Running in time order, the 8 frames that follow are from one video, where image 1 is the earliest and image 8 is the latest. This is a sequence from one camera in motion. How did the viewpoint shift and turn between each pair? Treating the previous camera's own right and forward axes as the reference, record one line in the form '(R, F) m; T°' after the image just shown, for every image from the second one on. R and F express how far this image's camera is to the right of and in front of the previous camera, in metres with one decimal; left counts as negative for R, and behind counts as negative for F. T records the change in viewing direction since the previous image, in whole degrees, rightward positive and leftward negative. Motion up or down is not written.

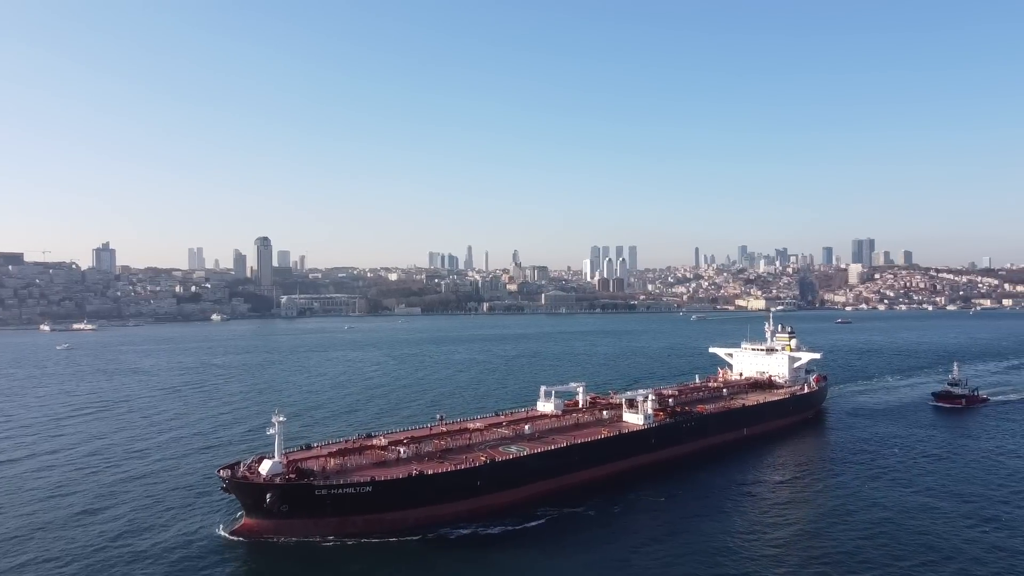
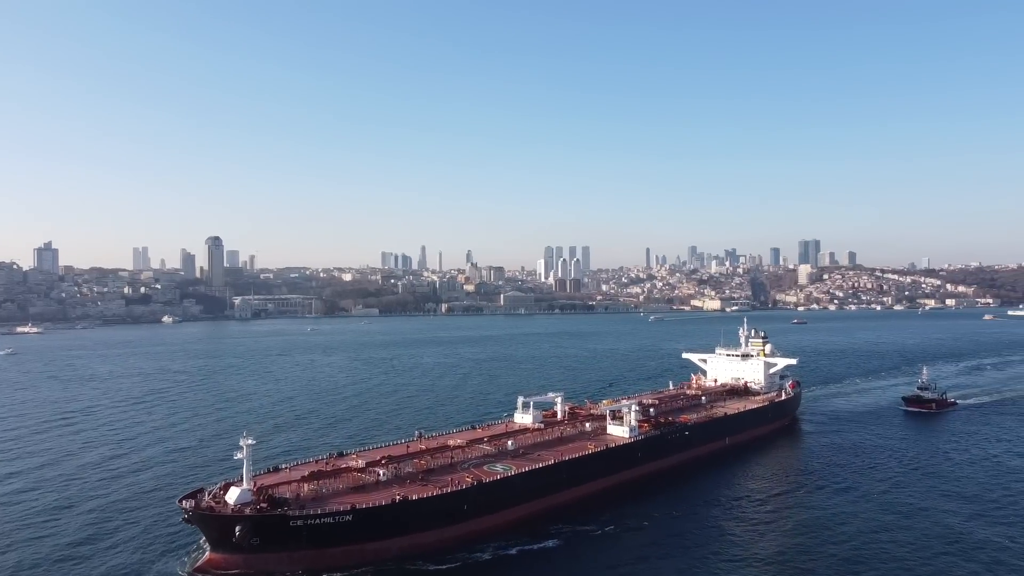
(-0.4, +0.6) m; +3°
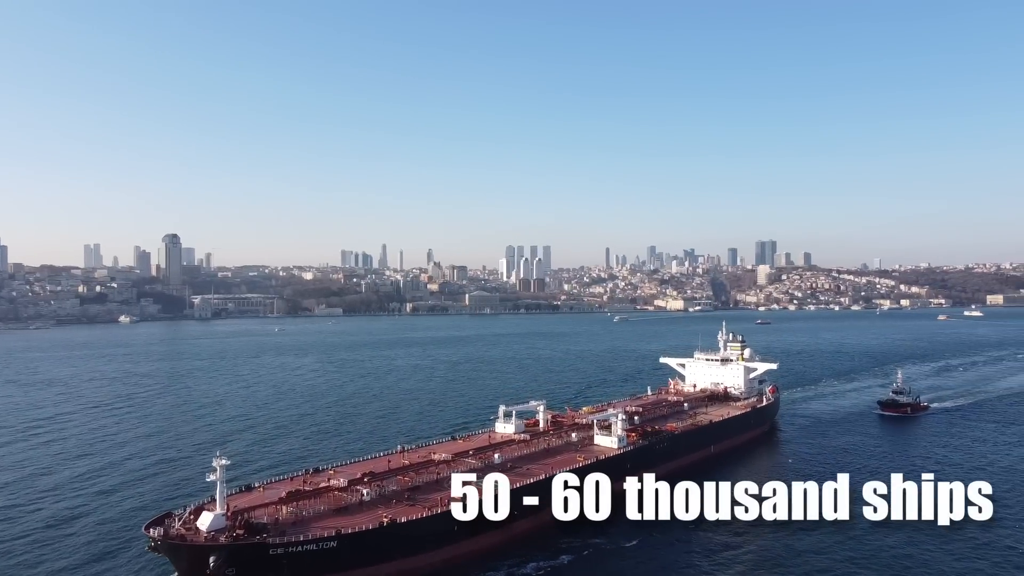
(-0.3, +0.5) m; +3°
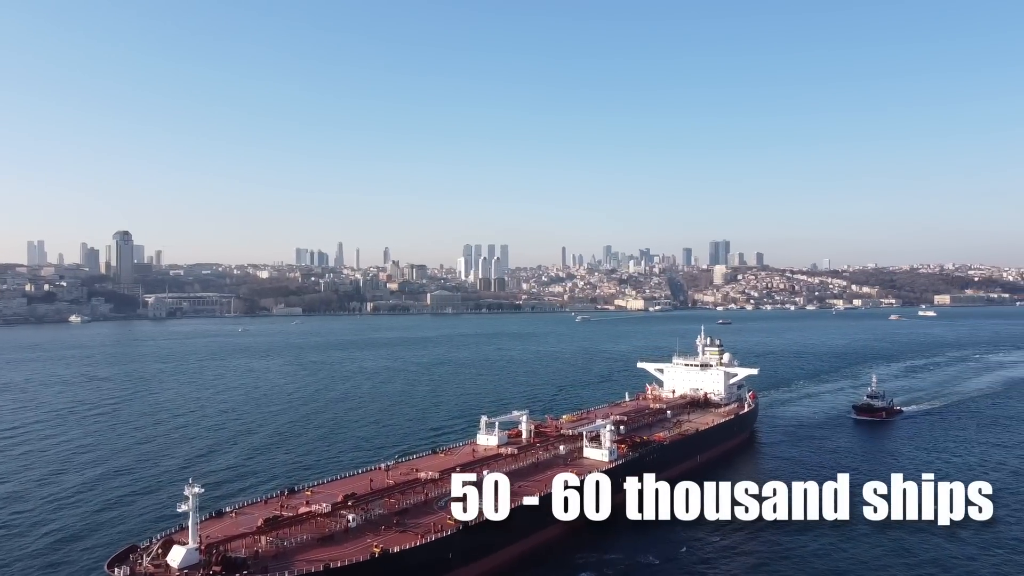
(-0.4, +0.6) m; +3°
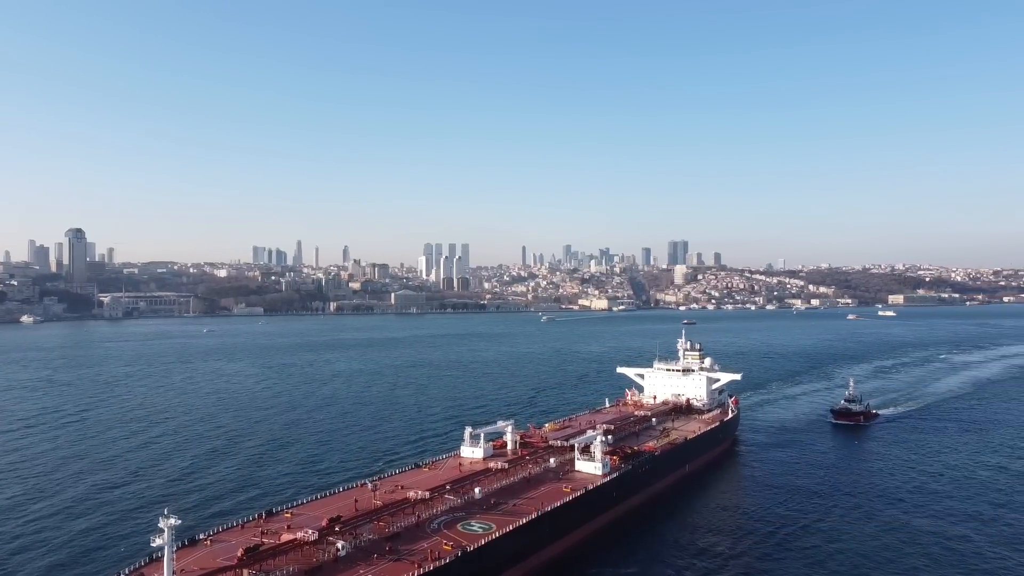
(-0.4, +0.5) m; +3°
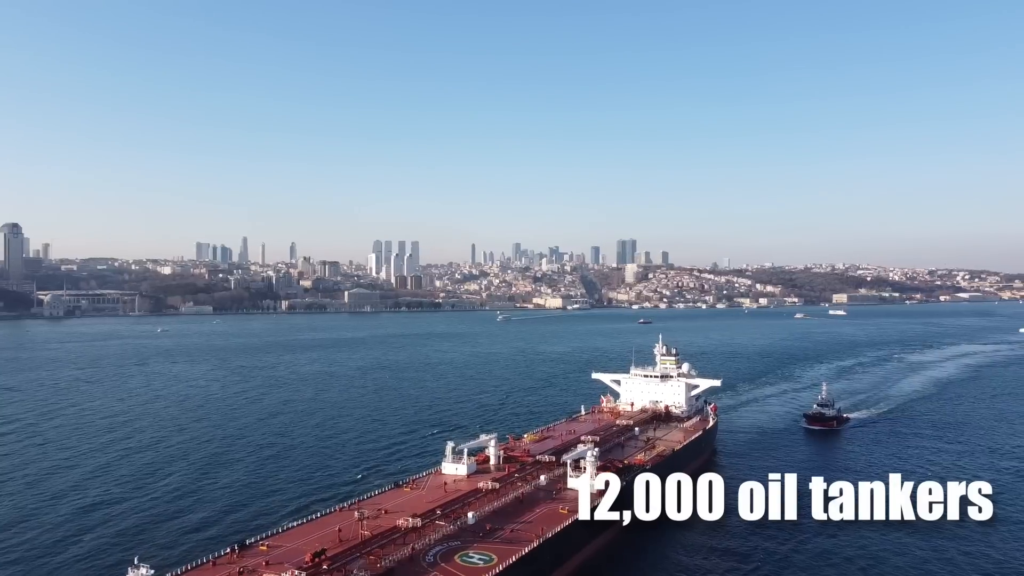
(-0.6, +0.7) m; +4°
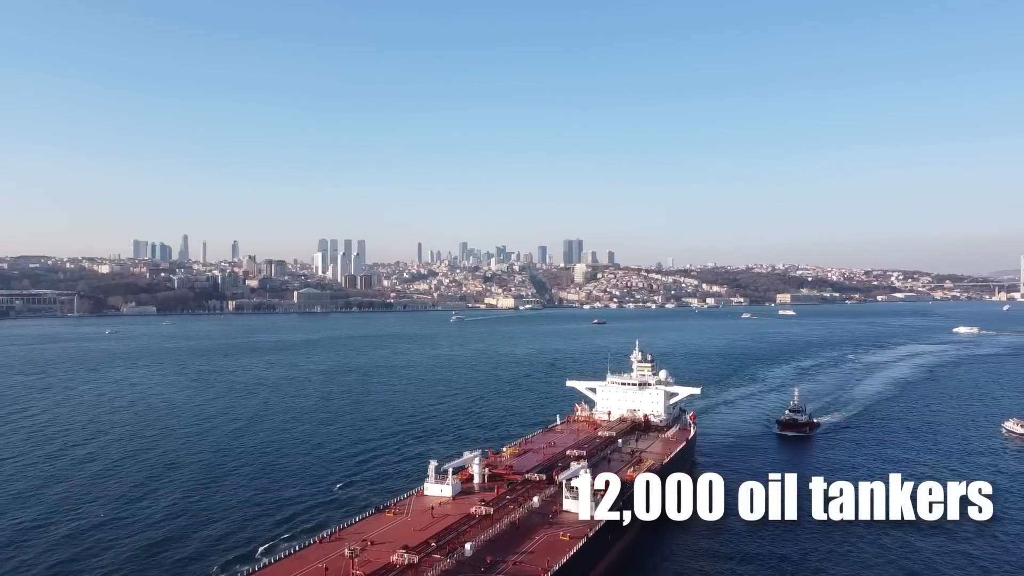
(-0.7, +0.7) m; +4°
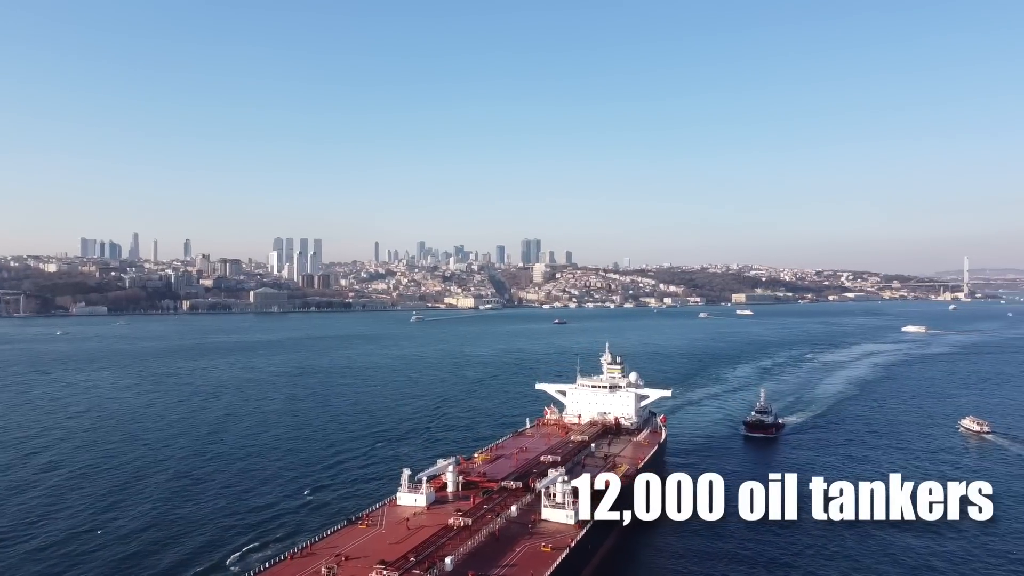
(-0.3, +0.2) m; +3°
